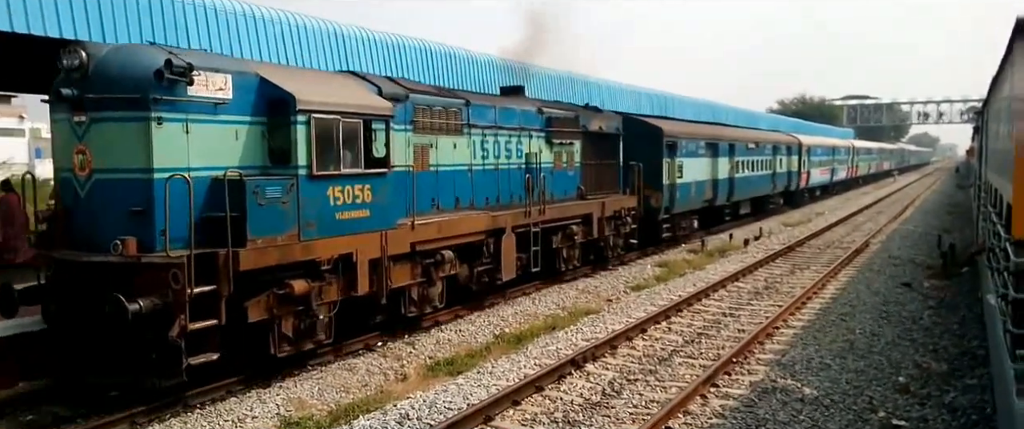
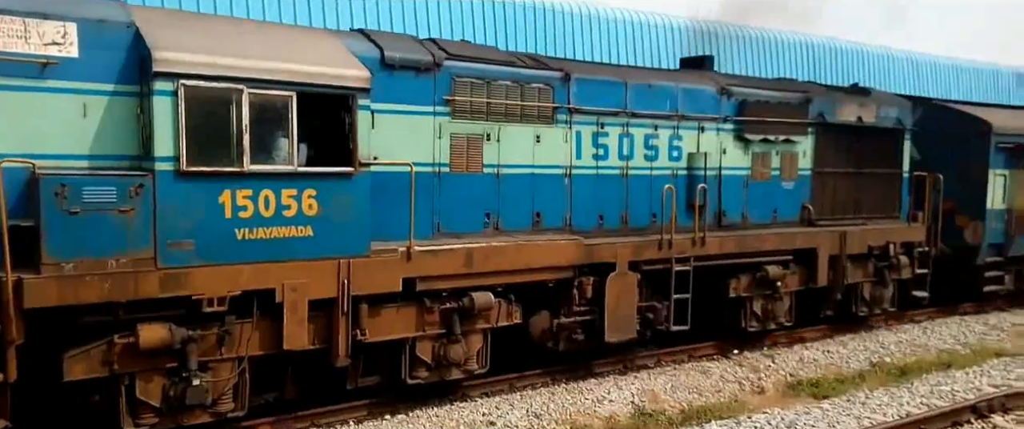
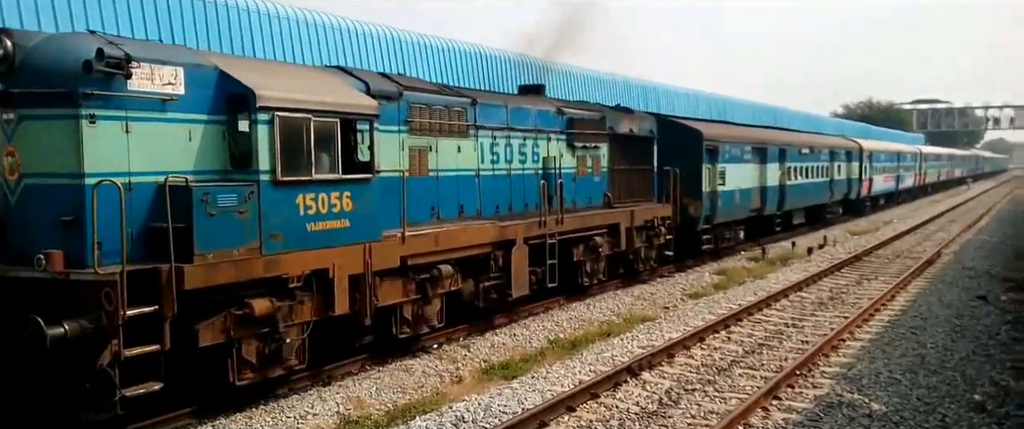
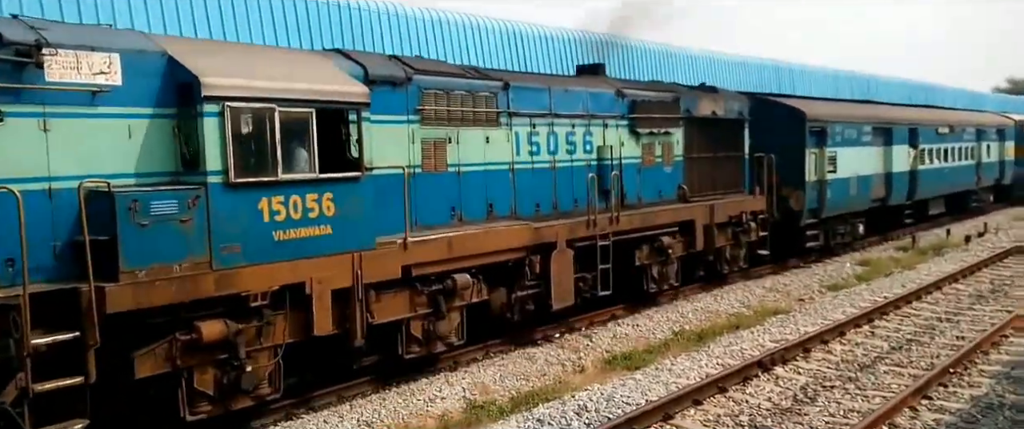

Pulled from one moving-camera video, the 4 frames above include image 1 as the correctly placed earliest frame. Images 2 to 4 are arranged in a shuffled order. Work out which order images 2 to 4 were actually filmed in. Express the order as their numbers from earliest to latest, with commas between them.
3, 4, 2
